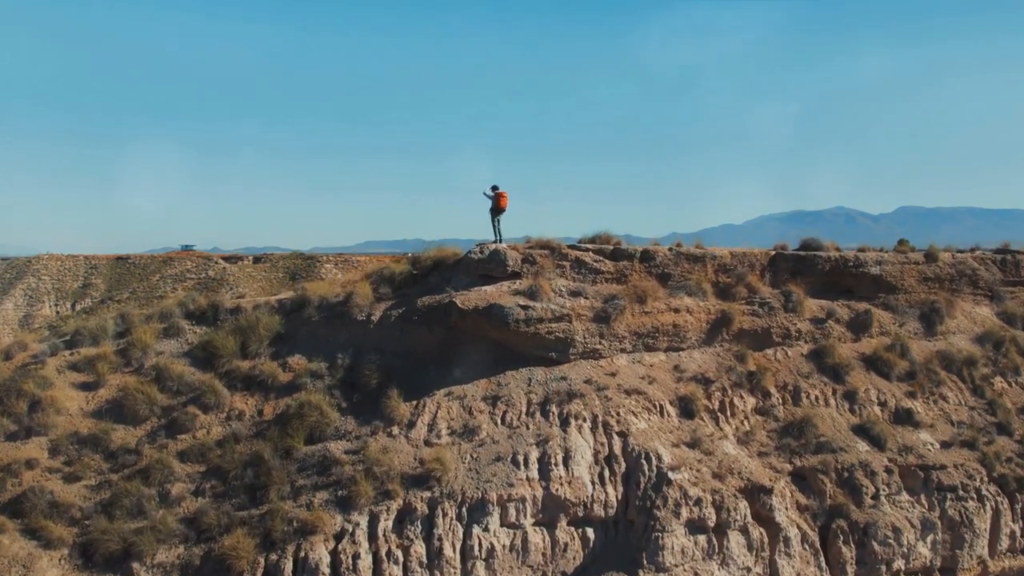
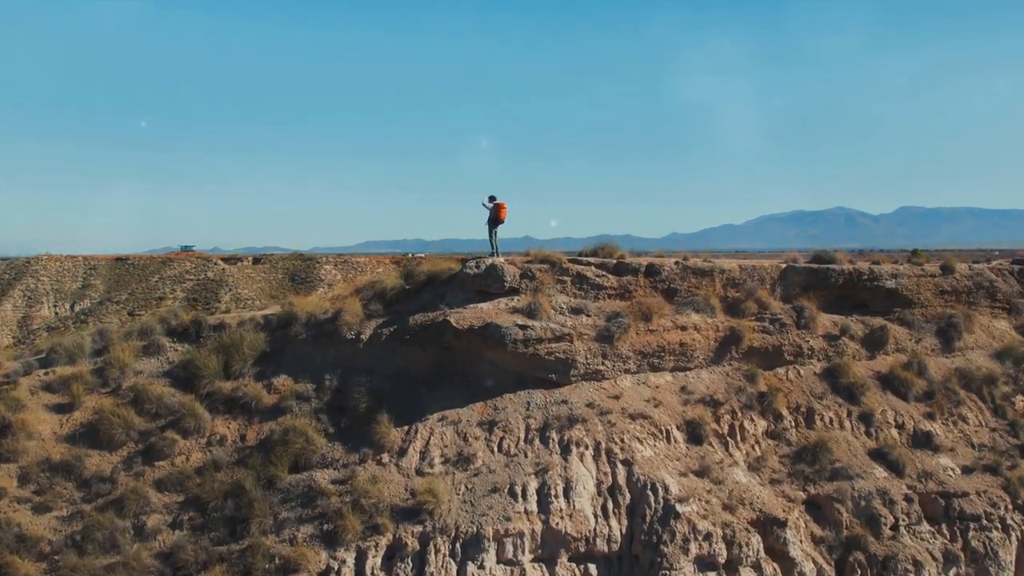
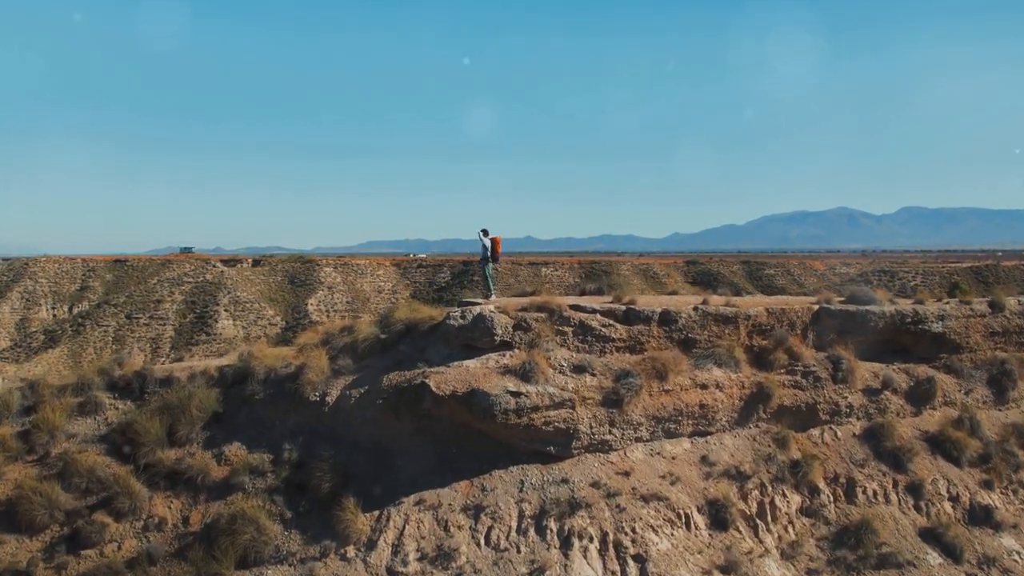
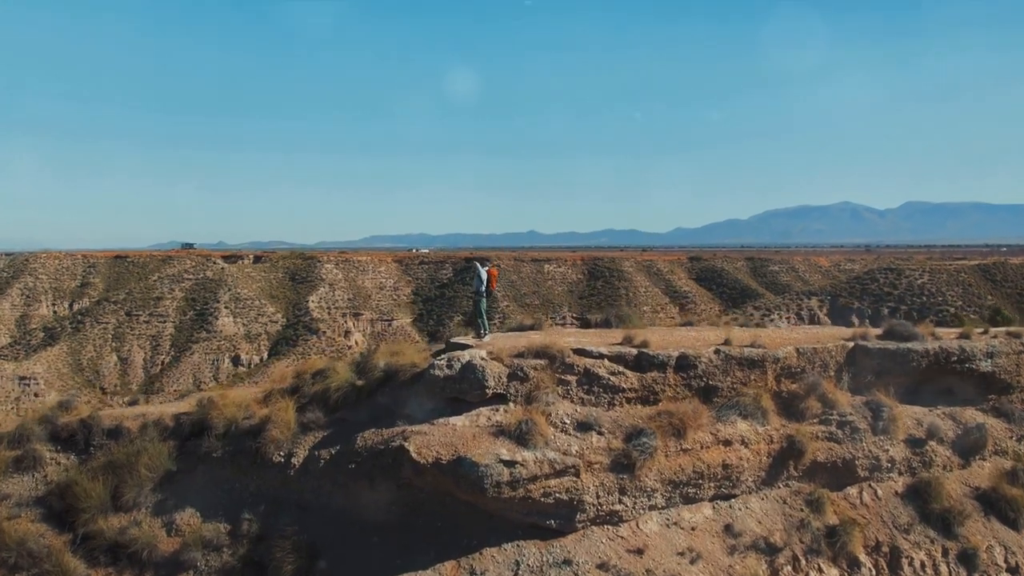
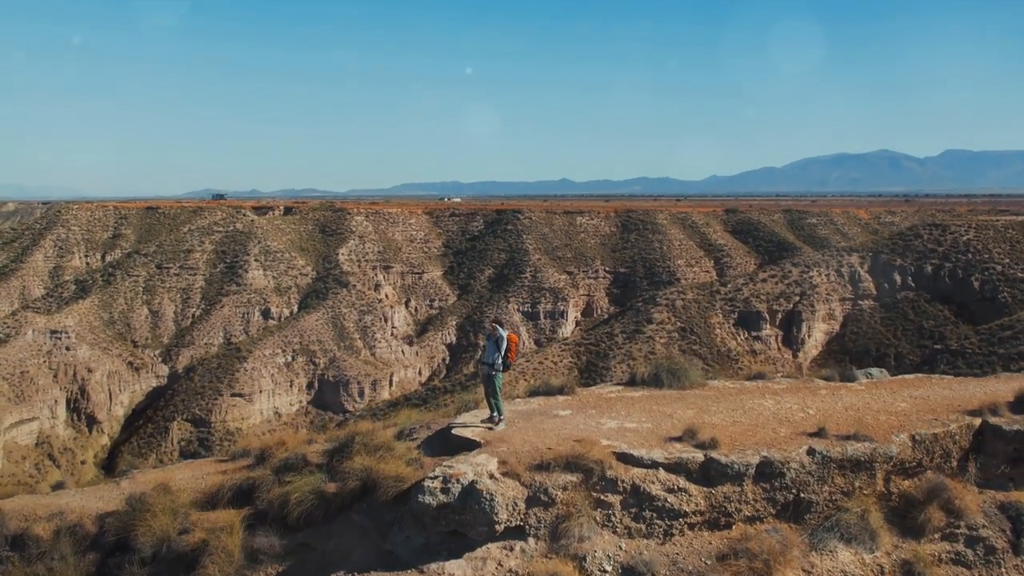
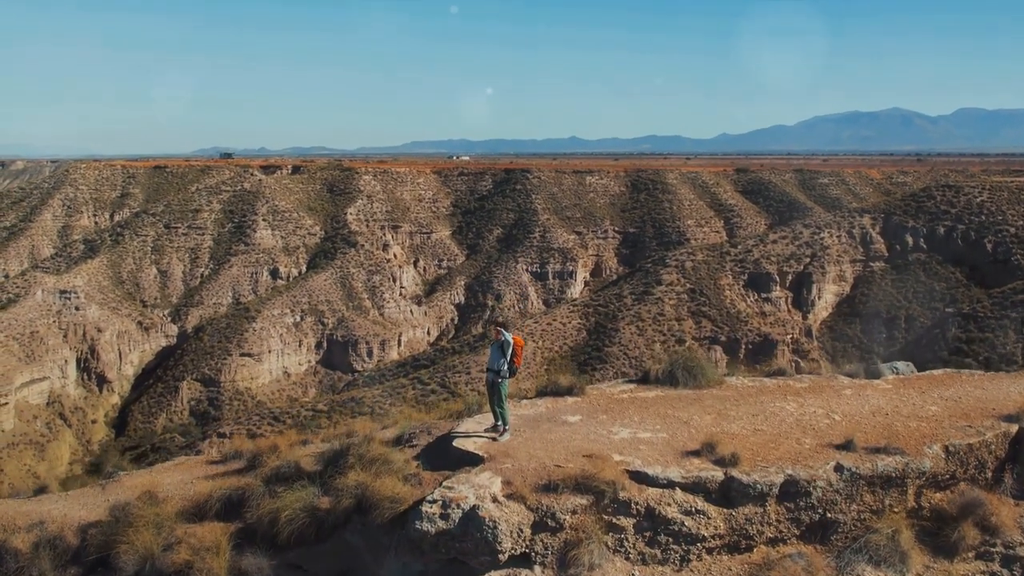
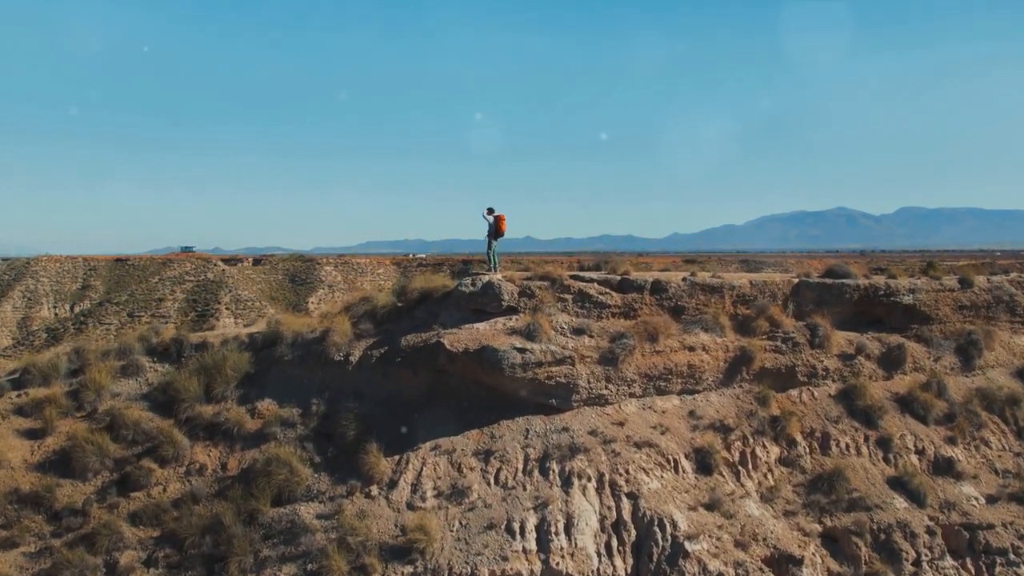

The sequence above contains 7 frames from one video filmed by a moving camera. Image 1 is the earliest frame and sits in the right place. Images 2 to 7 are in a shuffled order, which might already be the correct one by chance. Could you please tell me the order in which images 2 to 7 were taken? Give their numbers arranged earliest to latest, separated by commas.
2, 7, 3, 4, 5, 6
